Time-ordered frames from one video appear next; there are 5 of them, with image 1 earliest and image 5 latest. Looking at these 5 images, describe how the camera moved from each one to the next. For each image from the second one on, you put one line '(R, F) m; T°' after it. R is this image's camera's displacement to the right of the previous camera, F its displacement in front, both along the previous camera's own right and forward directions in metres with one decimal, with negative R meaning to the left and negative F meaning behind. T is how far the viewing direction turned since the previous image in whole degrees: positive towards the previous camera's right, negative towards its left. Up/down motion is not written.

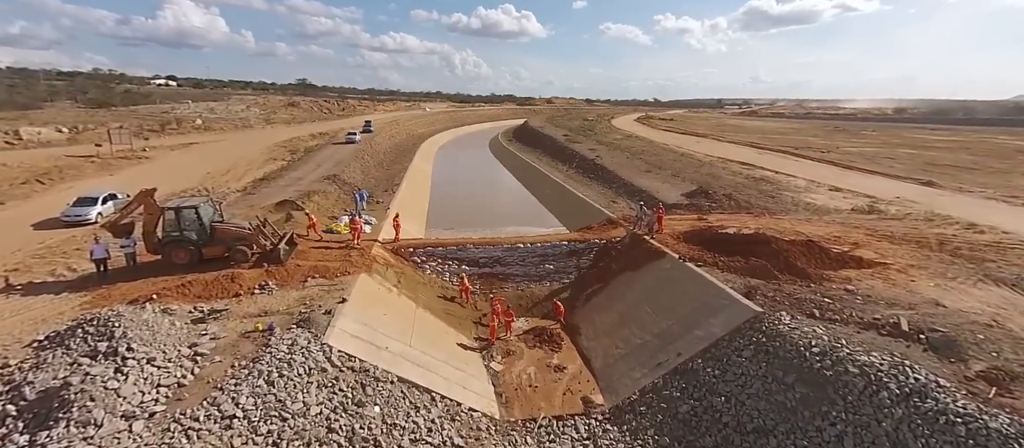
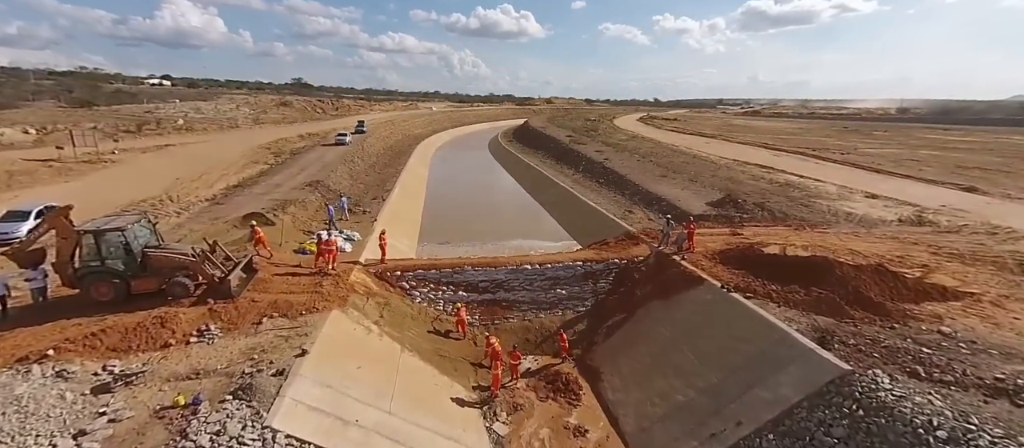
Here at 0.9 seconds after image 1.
(-0.2, +2.3) m; 0°
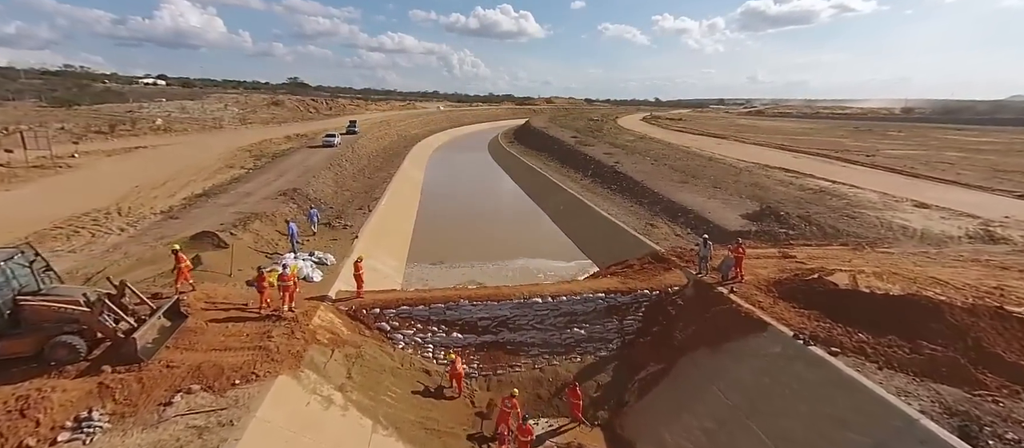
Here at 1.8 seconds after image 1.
(-0.2, +2.4) m; 0°
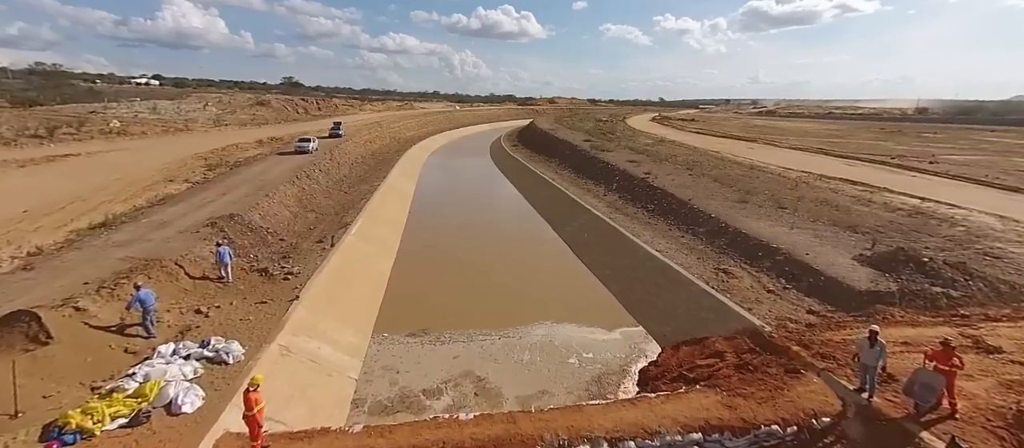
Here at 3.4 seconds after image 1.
(-0.3, +4.6) m; 0°
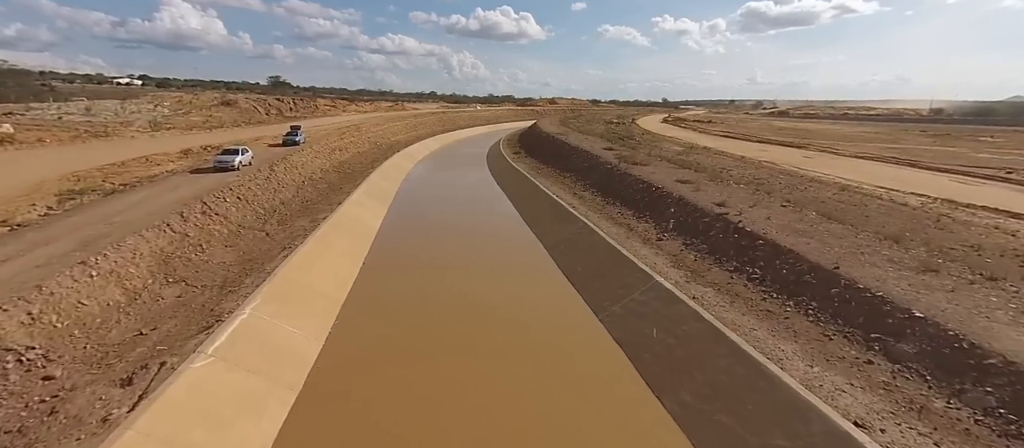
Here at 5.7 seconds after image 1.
(-0.2, +7.0) m; 0°
